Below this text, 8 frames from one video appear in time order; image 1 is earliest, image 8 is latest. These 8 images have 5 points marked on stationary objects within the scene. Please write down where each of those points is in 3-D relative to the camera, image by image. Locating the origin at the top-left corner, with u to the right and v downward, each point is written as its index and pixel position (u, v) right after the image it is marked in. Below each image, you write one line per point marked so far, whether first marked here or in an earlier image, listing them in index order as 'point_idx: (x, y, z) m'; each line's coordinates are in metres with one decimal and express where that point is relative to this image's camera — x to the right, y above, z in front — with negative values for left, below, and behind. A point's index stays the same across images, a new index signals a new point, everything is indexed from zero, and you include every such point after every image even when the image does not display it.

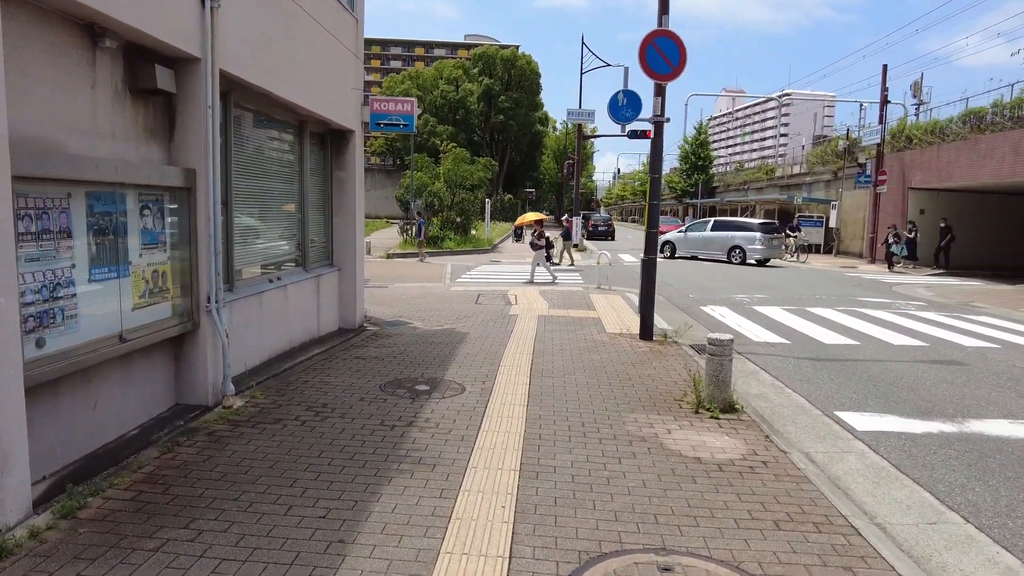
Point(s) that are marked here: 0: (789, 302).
0: (+6.2, -0.3, +14.5) m
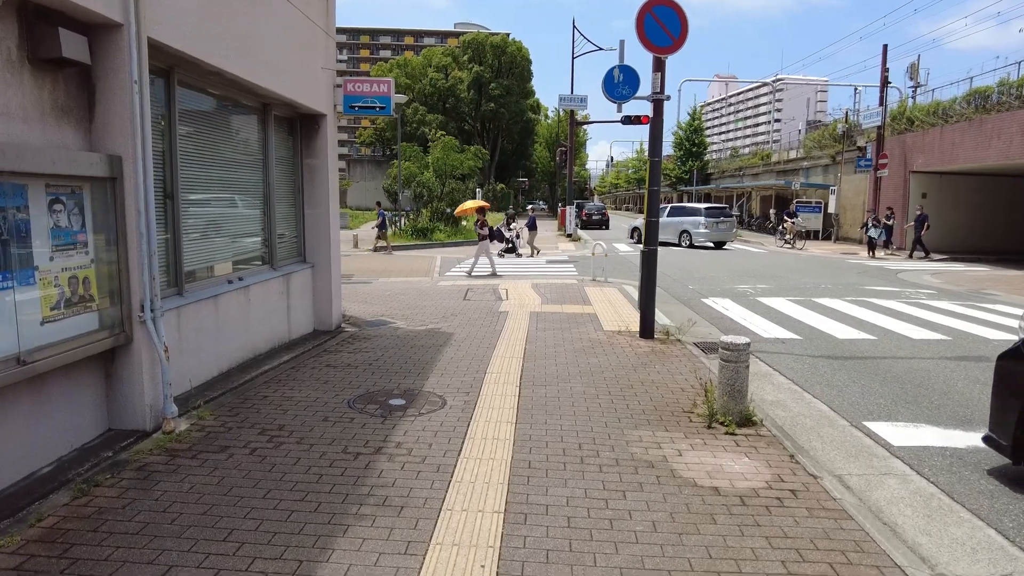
0: (+6.0, -0.1, +13.8) m
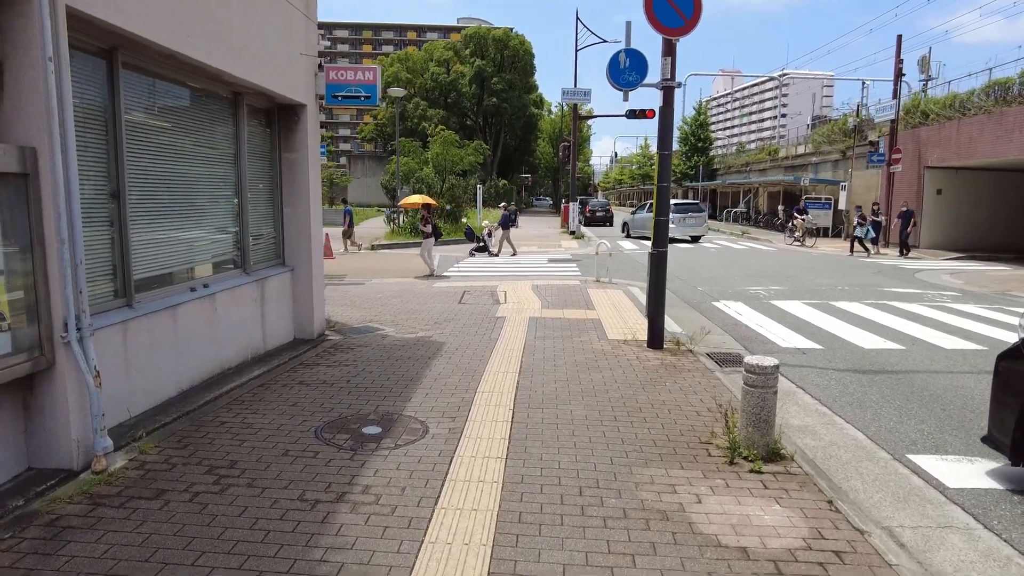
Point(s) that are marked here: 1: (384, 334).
0: (+6.0, -0.1, +13.1) m
1: (-1.8, -0.6, +9.0) m
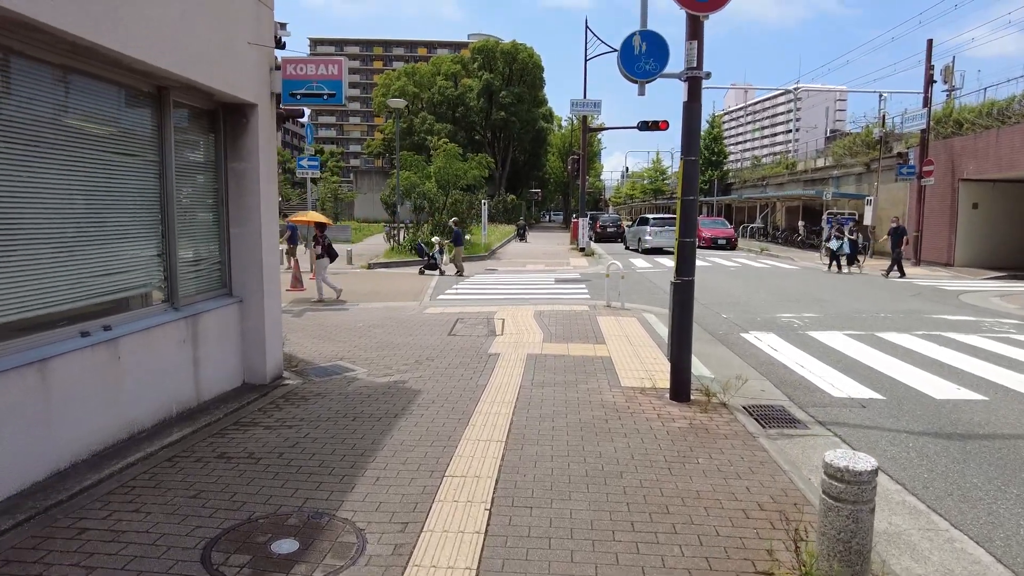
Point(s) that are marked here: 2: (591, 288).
0: (+6.0, -0.6, +11.5) m
1: (-1.9, -1.0, +7.6) m
2: (+2.0, 0.0, +16.0) m
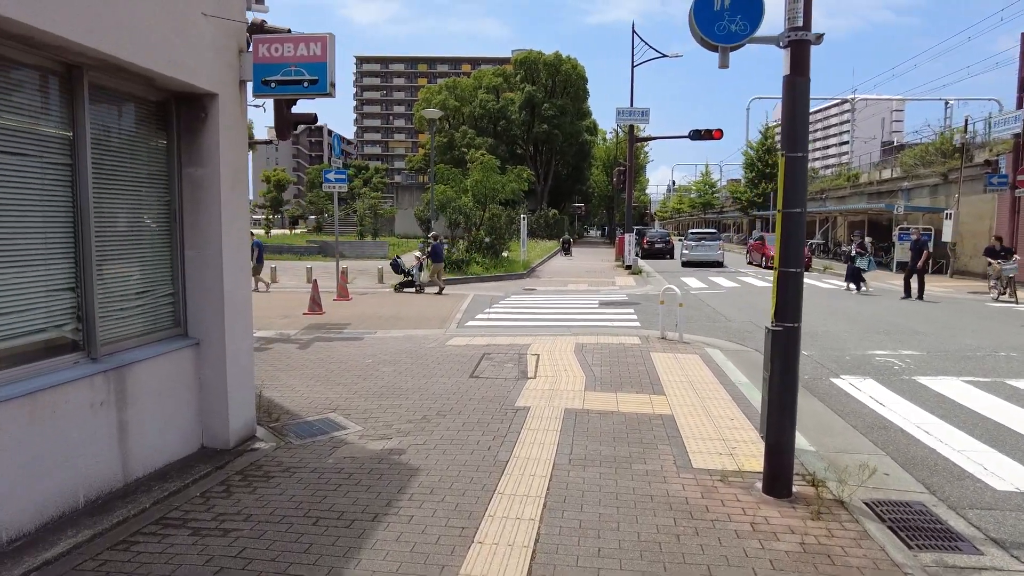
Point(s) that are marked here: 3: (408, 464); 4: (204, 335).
0: (+6.5, -1.1, +9.4) m
1: (-1.6, -1.4, +6.0) m
2: (+2.8, -0.6, +14.1) m
3: (-0.8, -1.4, +5.1) m
4: (-2.6, -0.4, +5.5) m
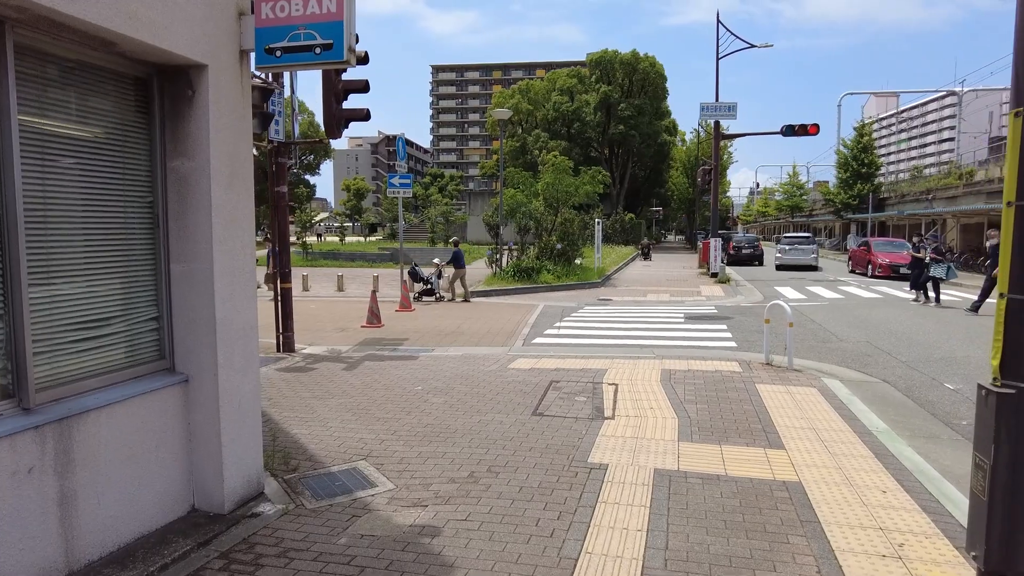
0: (+7.4, -1.3, +7.2) m
1: (-1.1, -1.5, +4.7) m
2: (+4.2, -0.8, +12.3) m
3: (-0.4, -1.6, +3.8) m
4: (-2.1, -0.6, +4.4) m
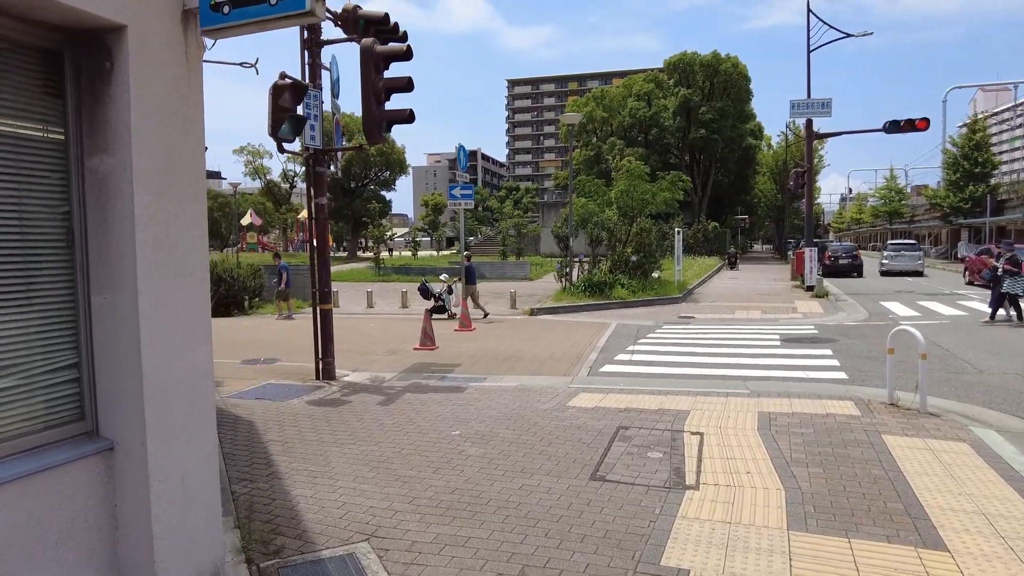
0: (+7.8, -1.5, +4.9) m
1: (-0.9, -1.7, +3.4) m
2: (+5.3, -1.1, +10.4) m
3: (-0.3, -1.7, +2.5) m
4: (-2.0, -0.8, +3.3) m
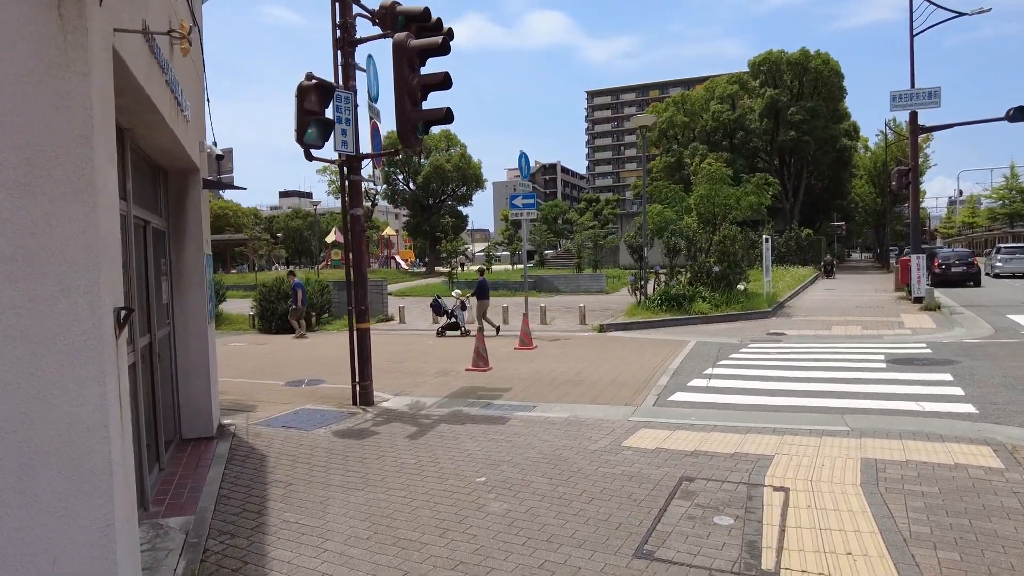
0: (+7.9, -1.5, +2.8) m
1: (-0.9, -1.8, +2.5) m
2: (+6.1, -1.3, +8.5) m
3: (-0.5, -1.8, +1.4) m
4: (-2.1, -0.9, +2.5) m
